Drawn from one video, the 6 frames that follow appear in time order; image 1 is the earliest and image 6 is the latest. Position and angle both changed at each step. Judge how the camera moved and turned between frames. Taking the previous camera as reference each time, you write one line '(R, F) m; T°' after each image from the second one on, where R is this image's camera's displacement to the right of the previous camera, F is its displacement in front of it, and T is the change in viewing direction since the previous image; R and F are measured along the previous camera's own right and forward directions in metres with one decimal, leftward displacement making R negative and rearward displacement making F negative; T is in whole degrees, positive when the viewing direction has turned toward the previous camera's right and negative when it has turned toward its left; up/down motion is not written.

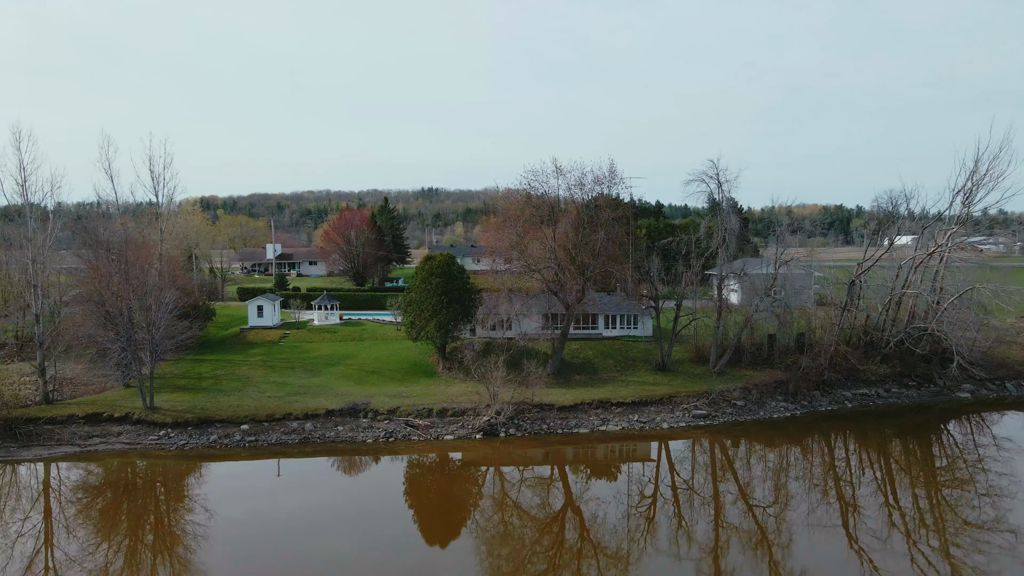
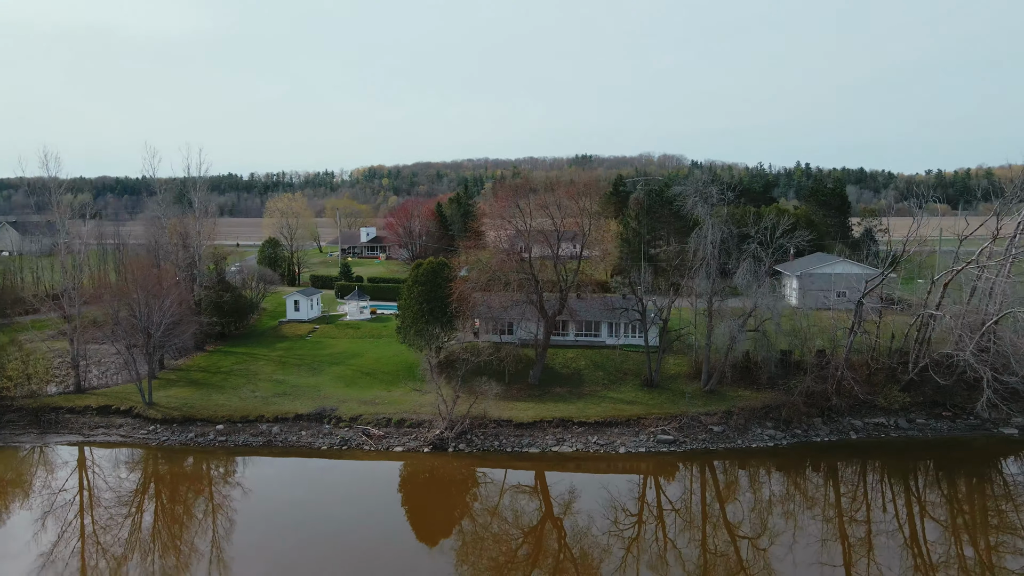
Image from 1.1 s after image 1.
(+6.0, +1.1) m; -11°
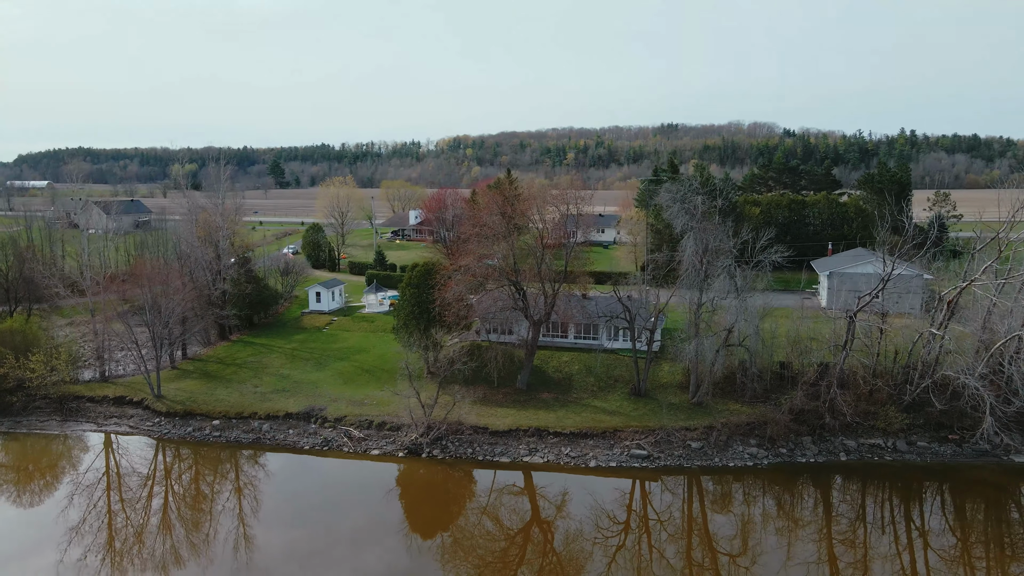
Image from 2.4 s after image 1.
(+3.3, +0.2) m; -6°
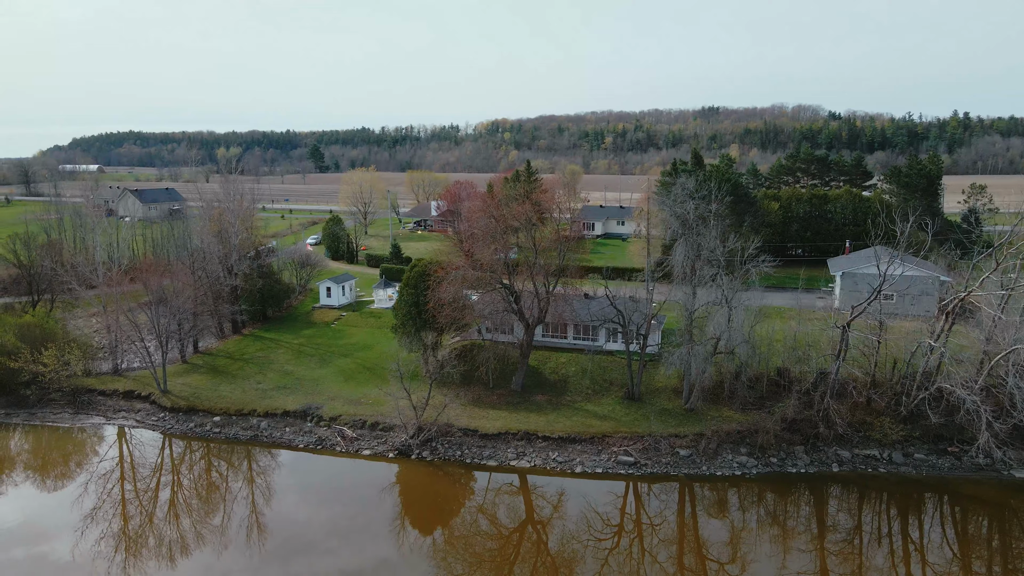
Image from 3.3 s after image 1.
(+1.5, 0.0) m; -3°
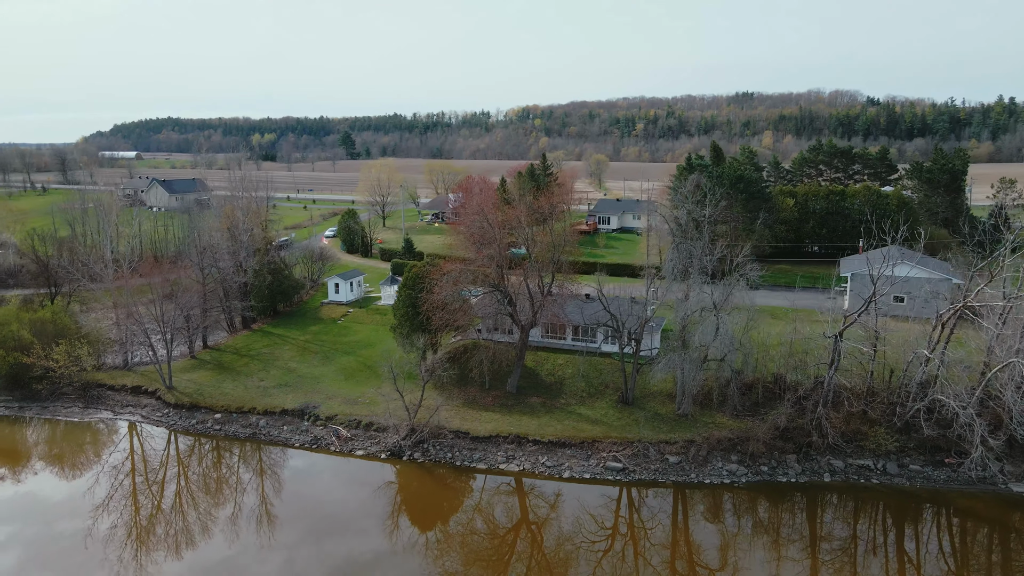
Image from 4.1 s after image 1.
(+1.2, 0.0) m; -2°
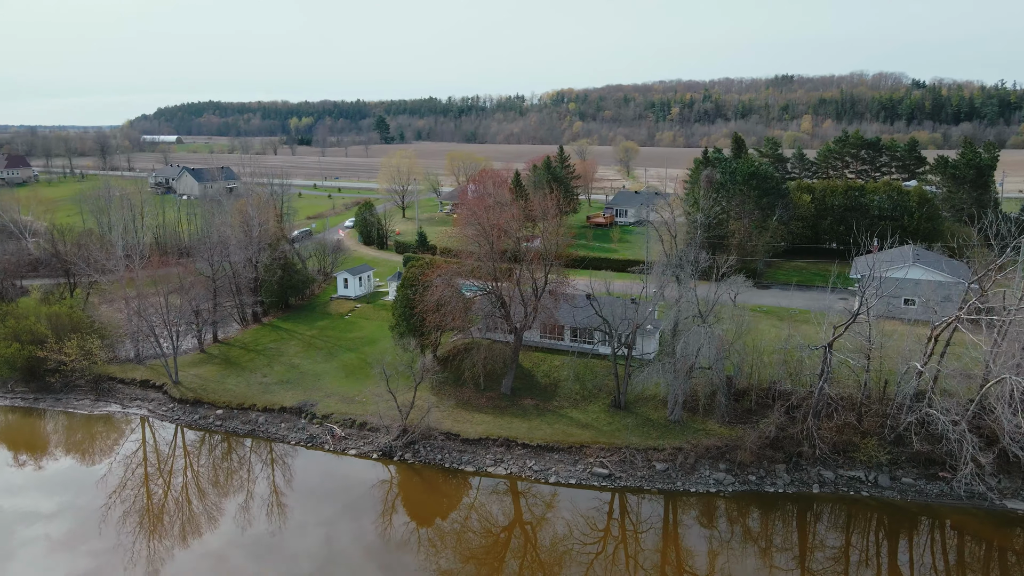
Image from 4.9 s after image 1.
(+1.3, -0.1) m; -2°
